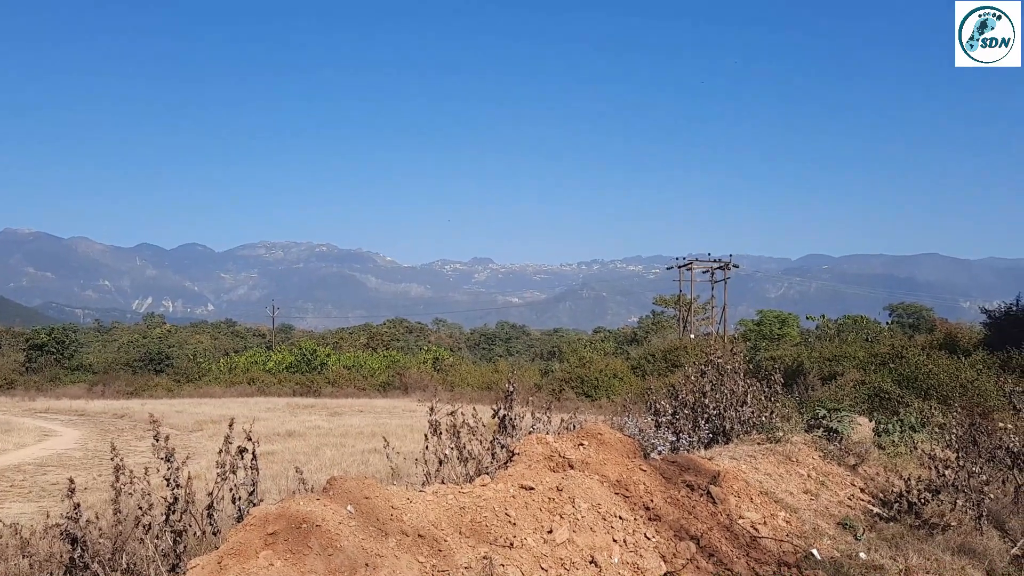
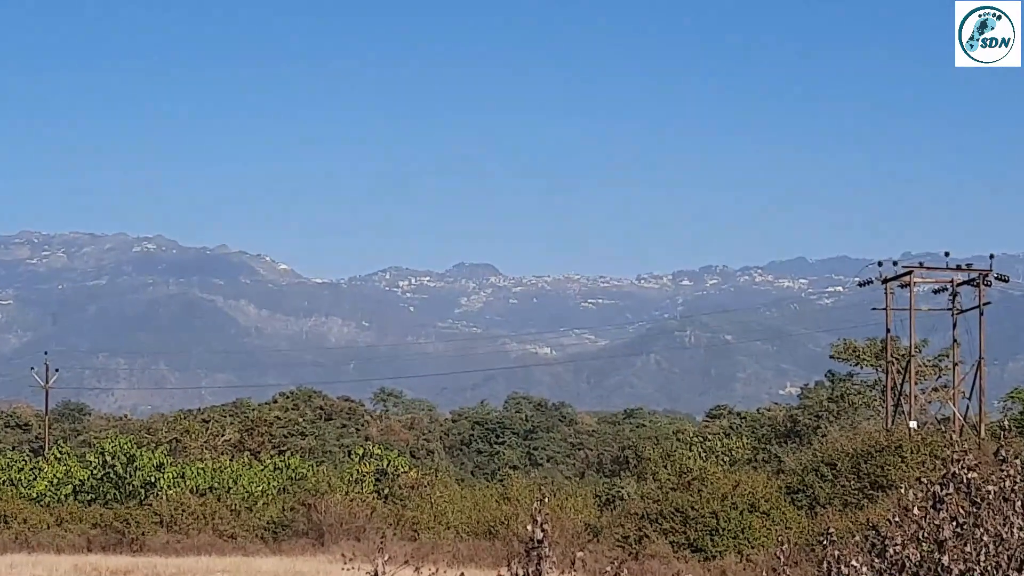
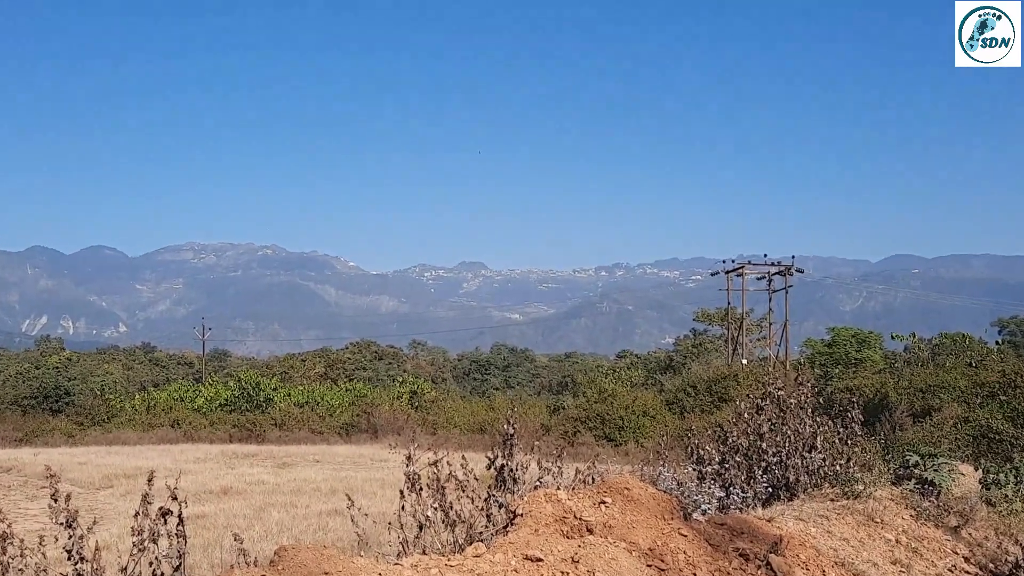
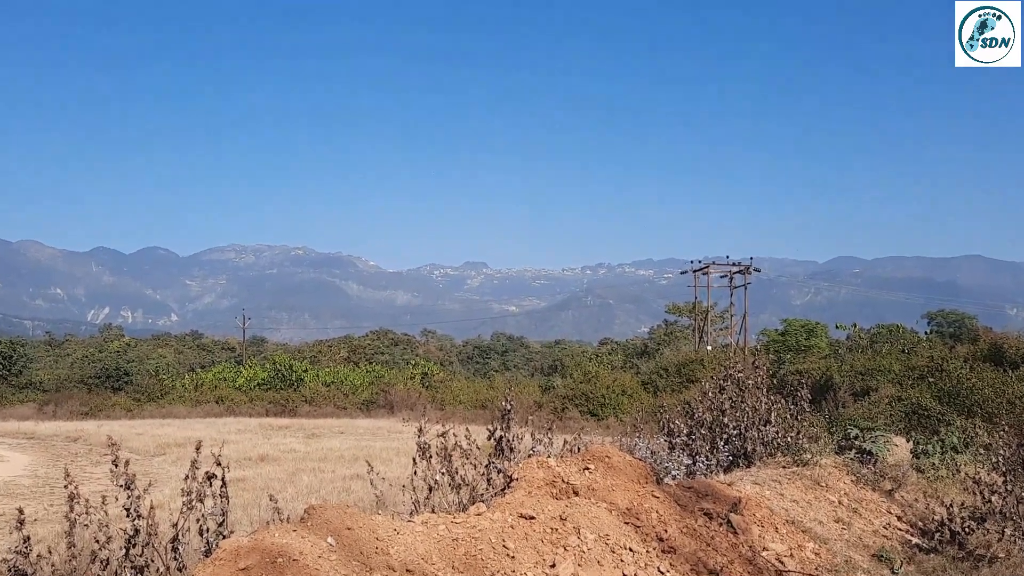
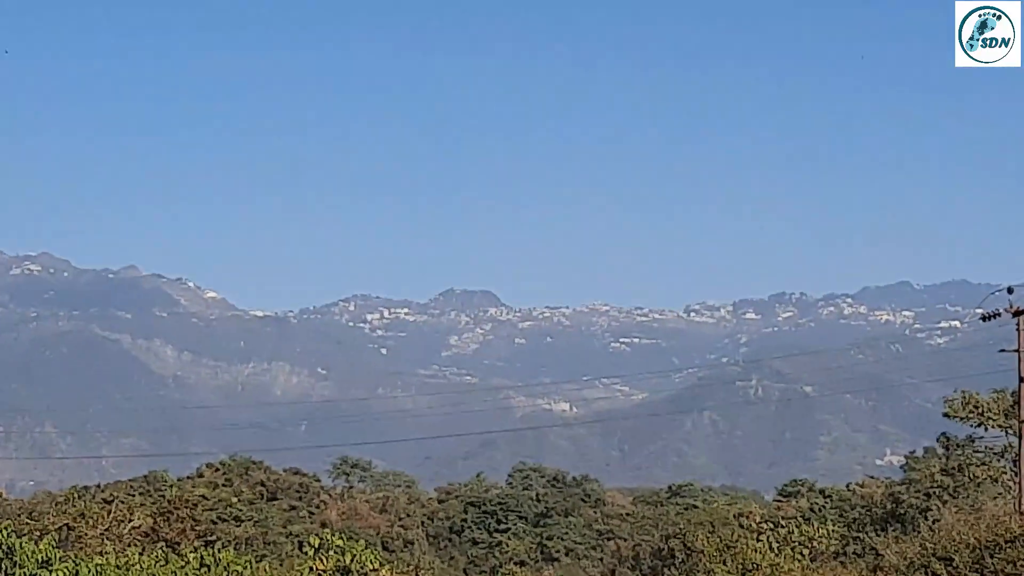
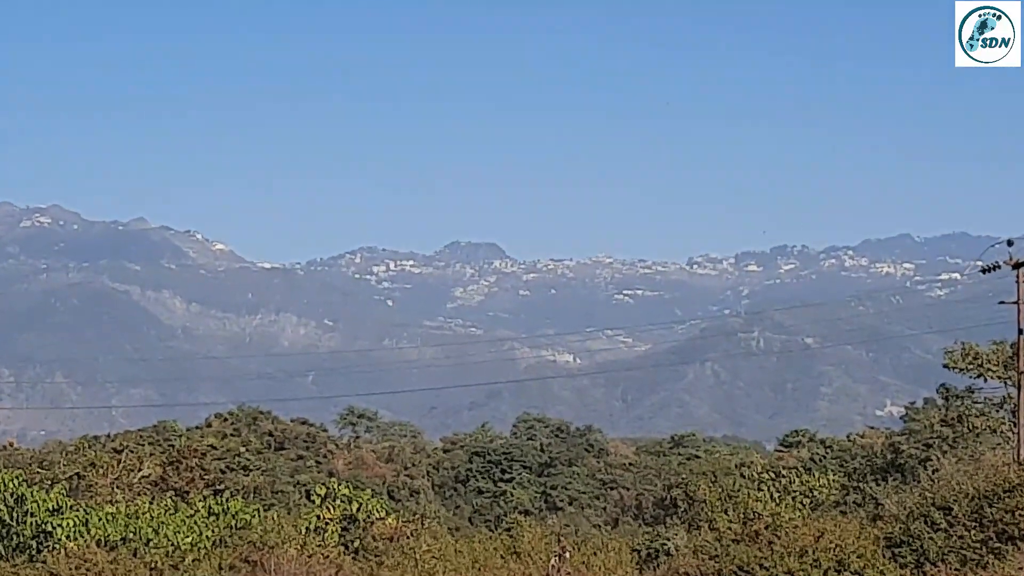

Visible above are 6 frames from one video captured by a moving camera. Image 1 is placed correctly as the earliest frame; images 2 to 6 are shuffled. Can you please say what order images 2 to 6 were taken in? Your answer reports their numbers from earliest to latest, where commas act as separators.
4, 3, 2, 6, 5
